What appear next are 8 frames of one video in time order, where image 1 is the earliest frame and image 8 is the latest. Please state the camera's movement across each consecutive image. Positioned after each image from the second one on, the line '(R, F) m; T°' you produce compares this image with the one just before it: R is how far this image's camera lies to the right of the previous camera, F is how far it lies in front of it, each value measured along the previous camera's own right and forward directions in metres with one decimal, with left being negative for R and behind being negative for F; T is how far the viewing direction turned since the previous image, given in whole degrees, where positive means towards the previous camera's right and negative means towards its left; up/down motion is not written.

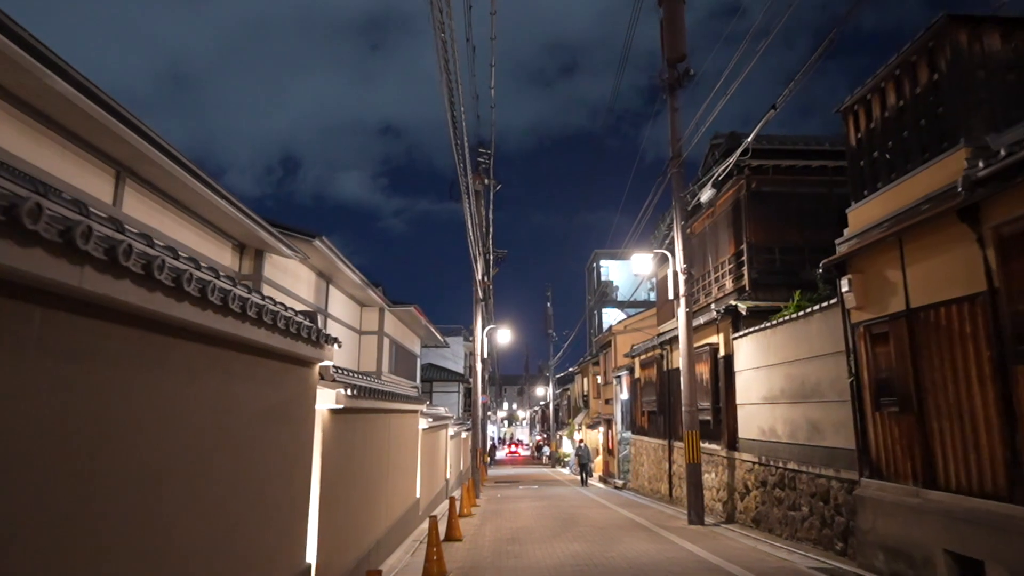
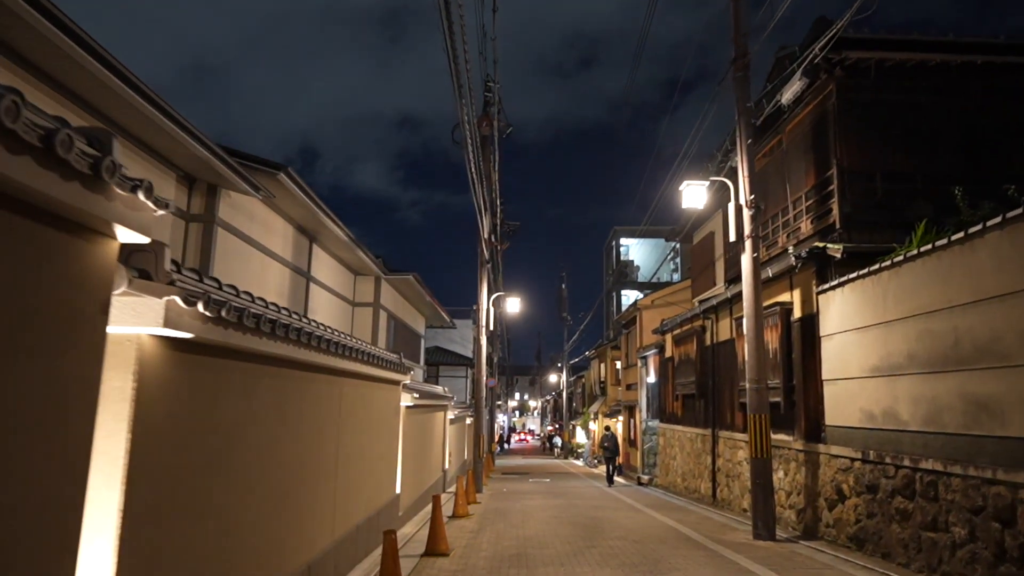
(+0.1, +3.9) m; -1°
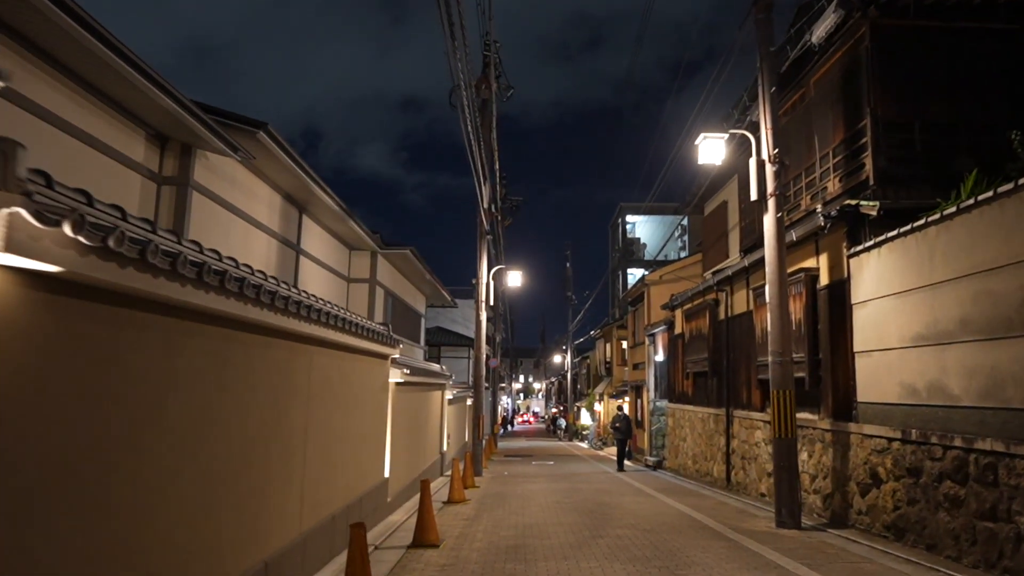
(+0.1, +1.1) m; 0°
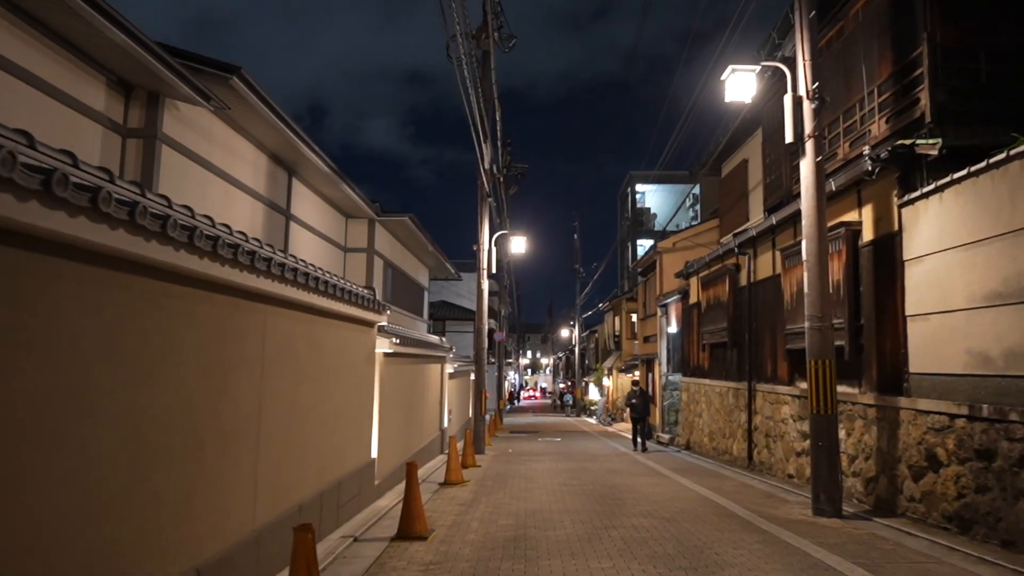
(+0.1, +1.3) m; -1°
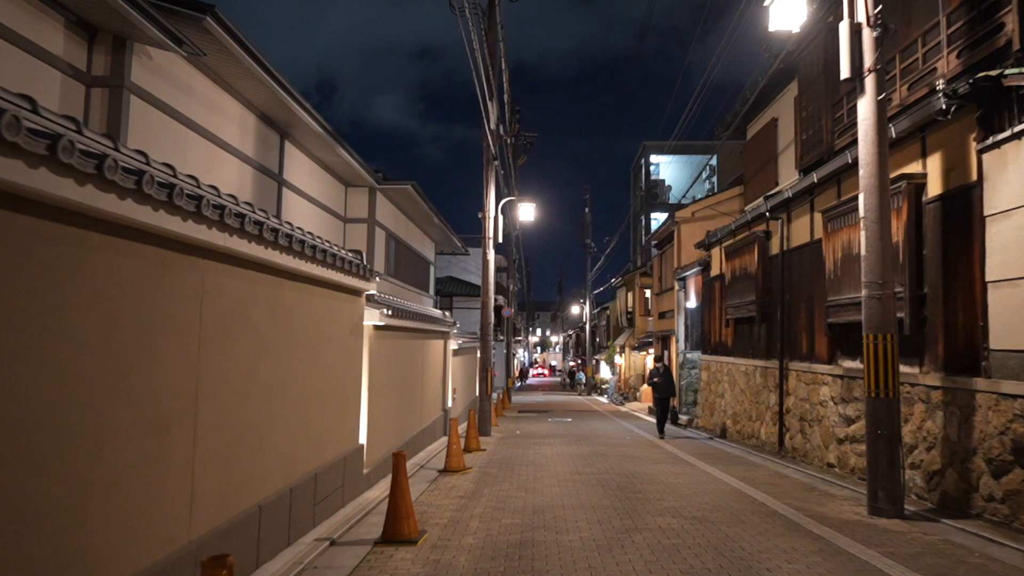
(0.0, +1.4) m; -1°
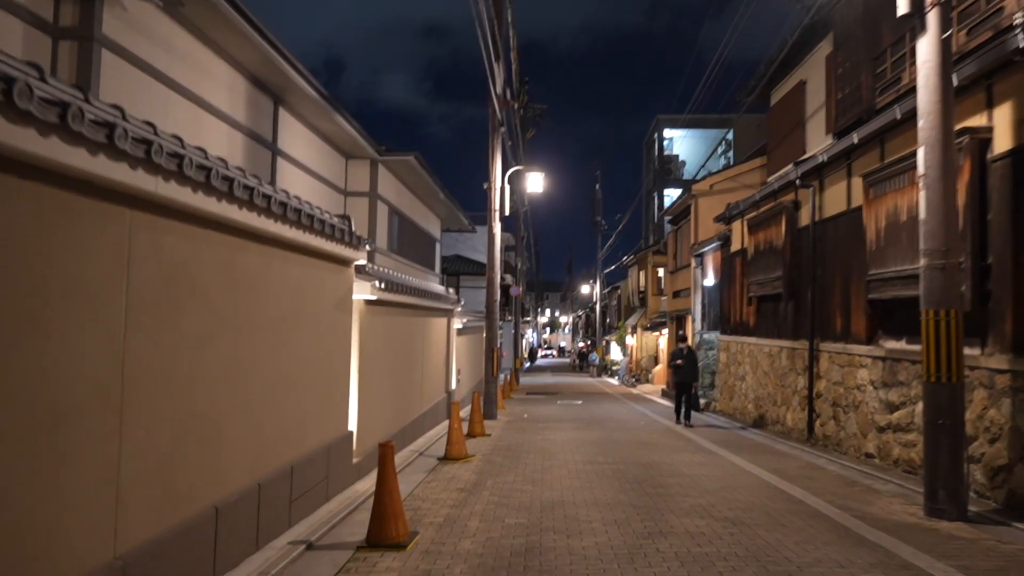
(0.0, +1.0) m; -1°
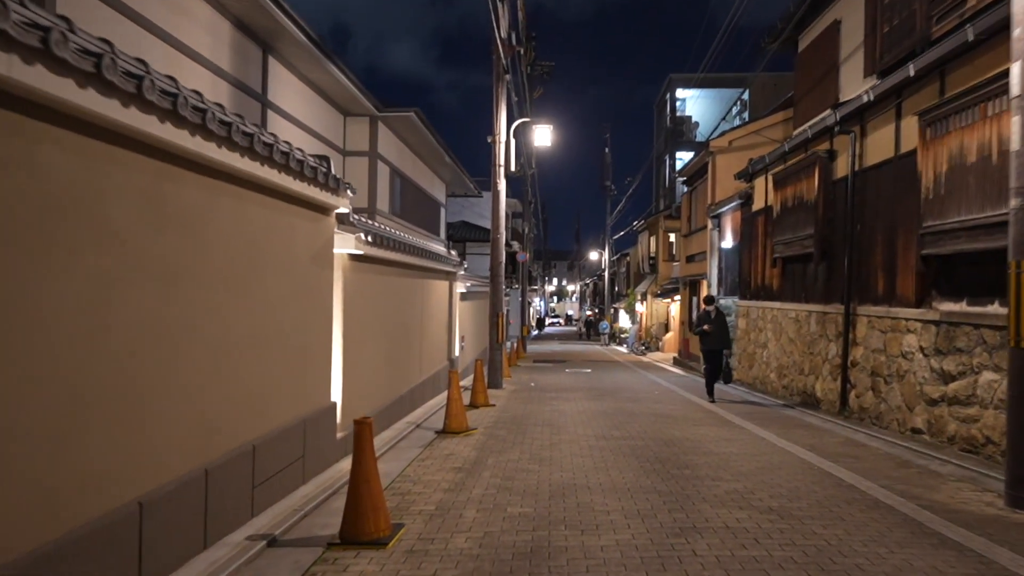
(0.0, +1.1) m; -1°
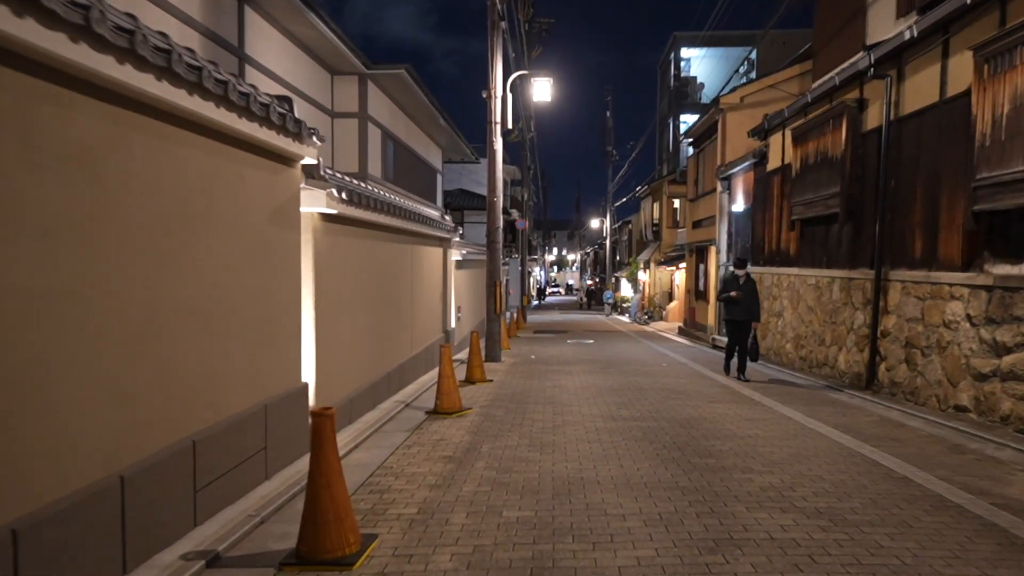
(0.0, +1.0) m; 0°
